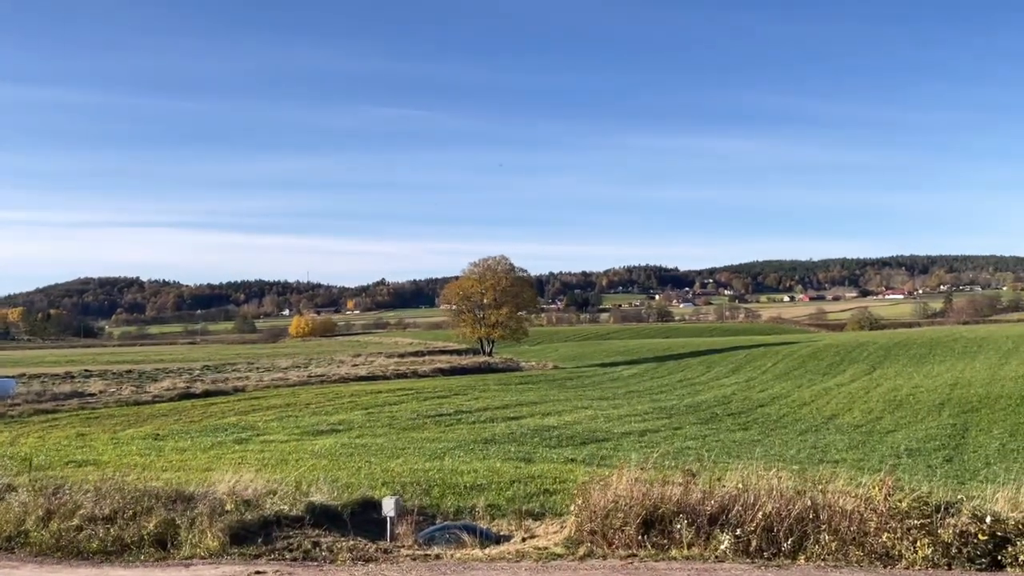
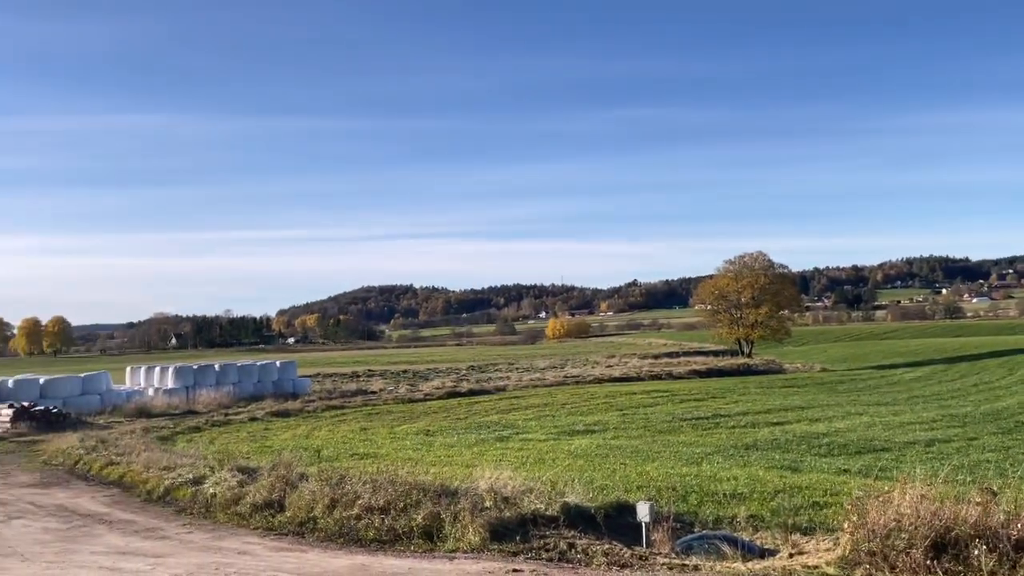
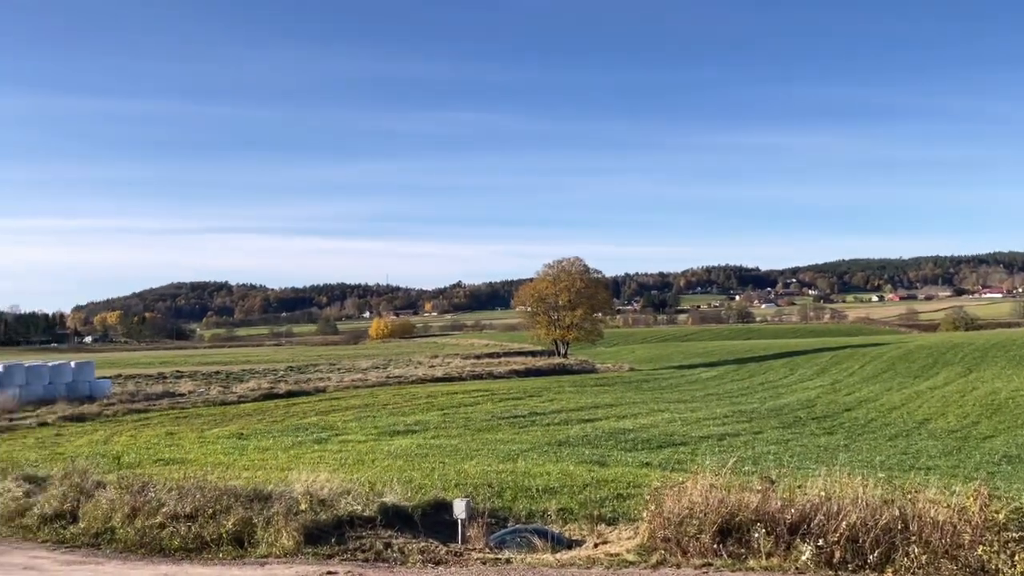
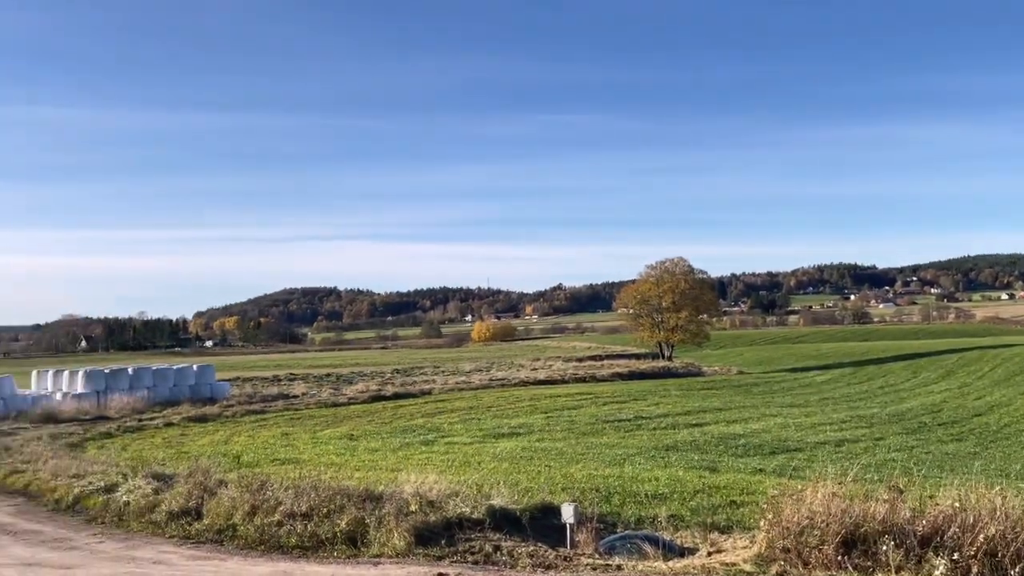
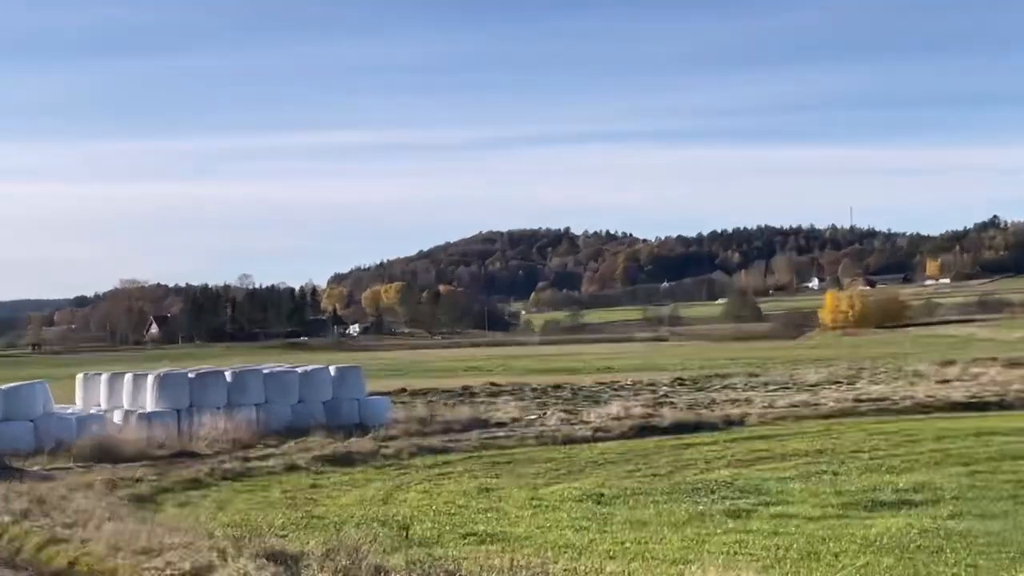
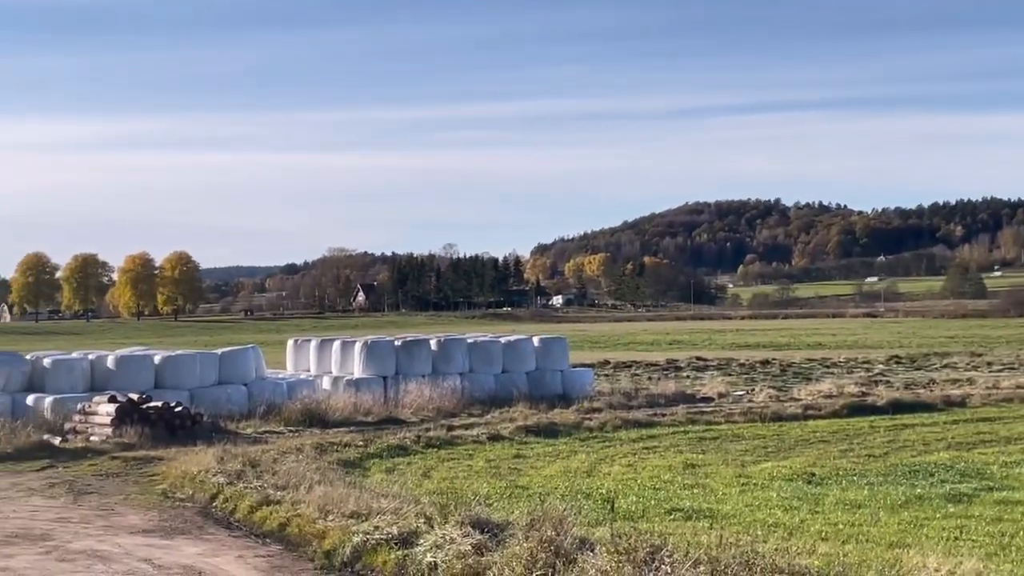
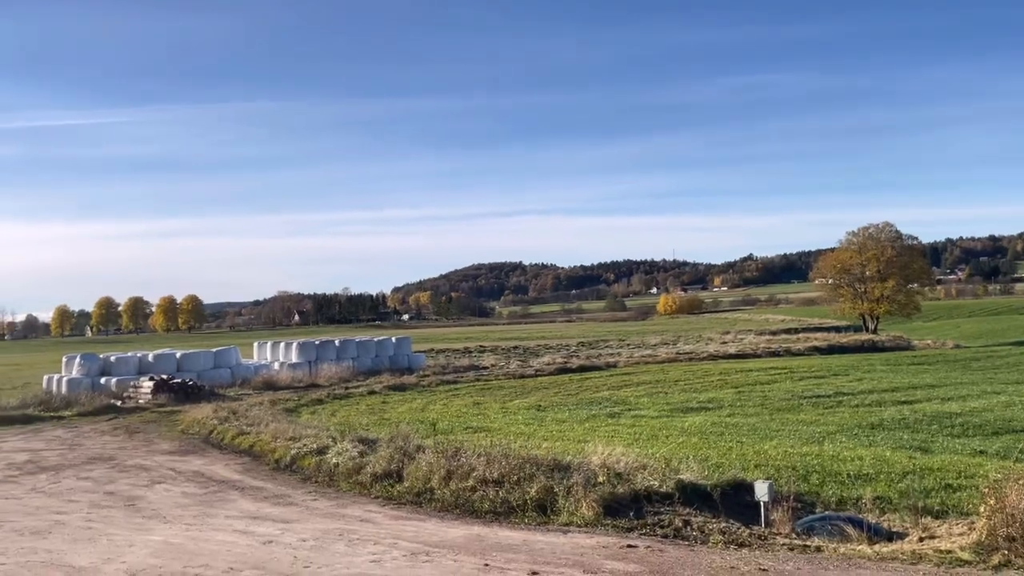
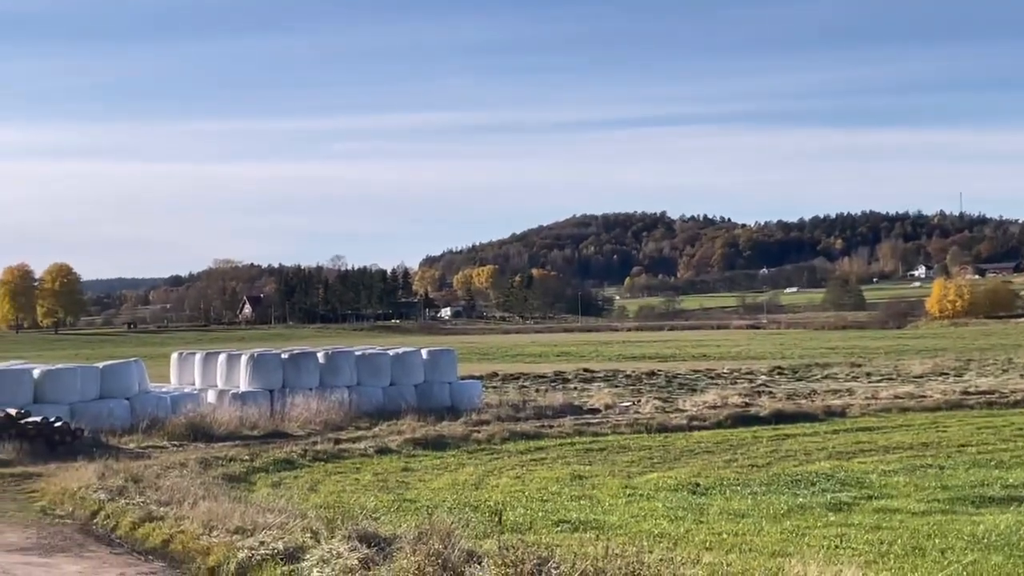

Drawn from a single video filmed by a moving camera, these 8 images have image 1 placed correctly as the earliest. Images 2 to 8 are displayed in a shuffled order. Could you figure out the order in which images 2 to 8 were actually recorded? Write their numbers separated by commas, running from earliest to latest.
3, 4, 2, 7, 5, 8, 6
